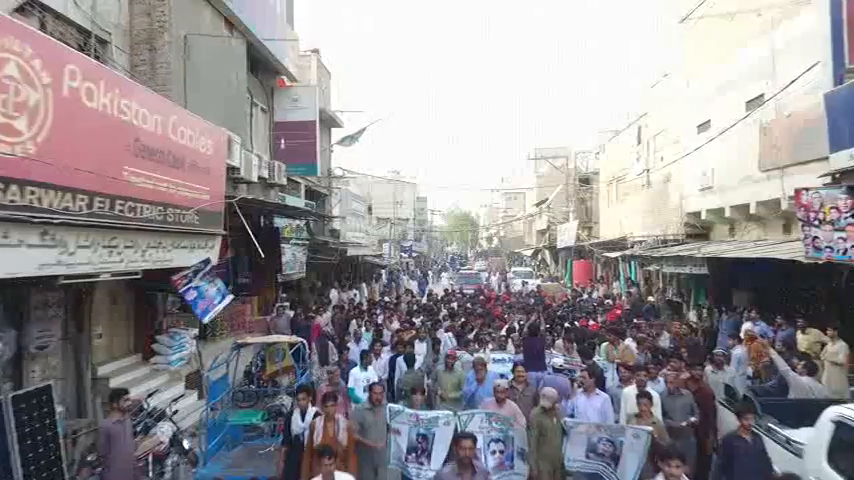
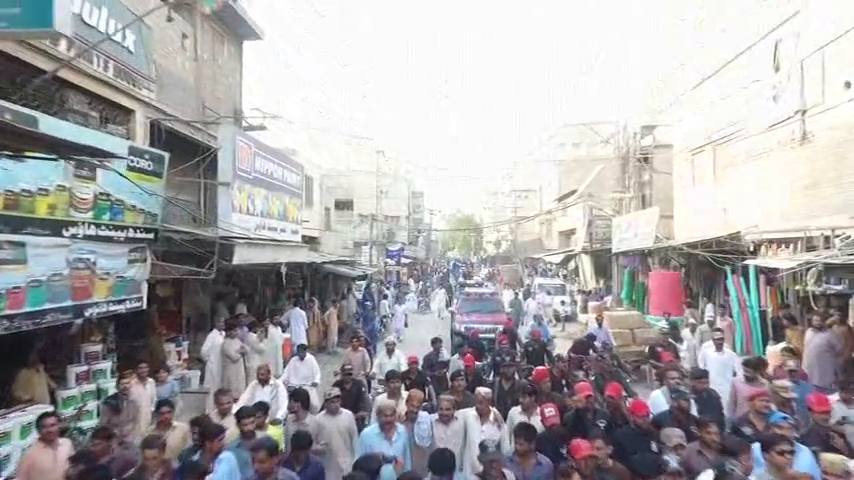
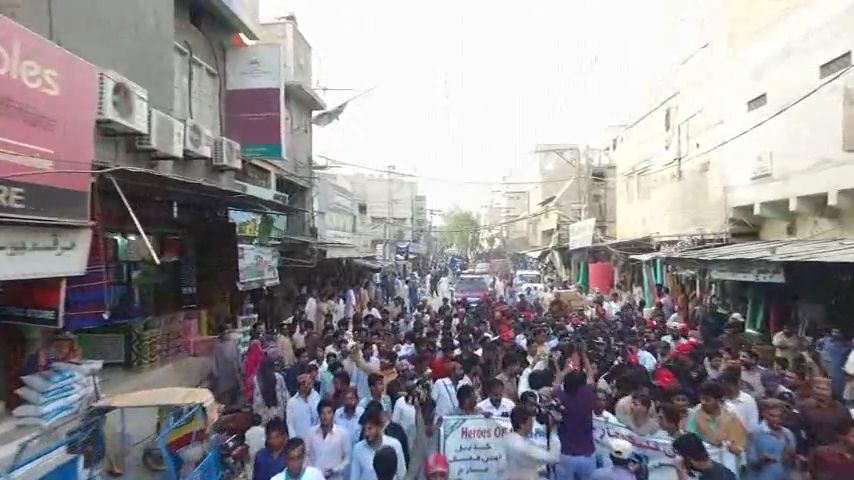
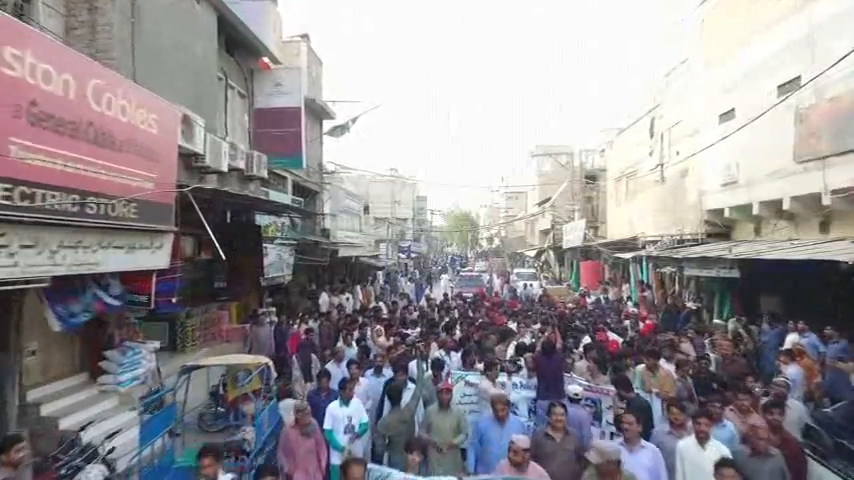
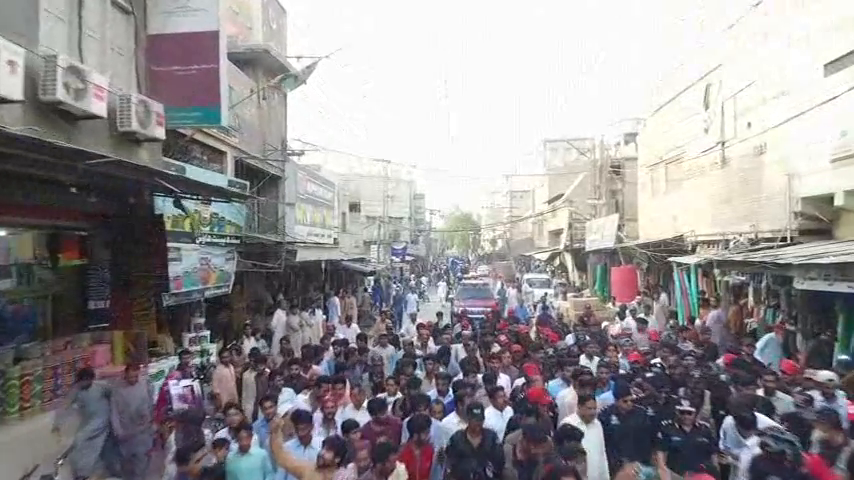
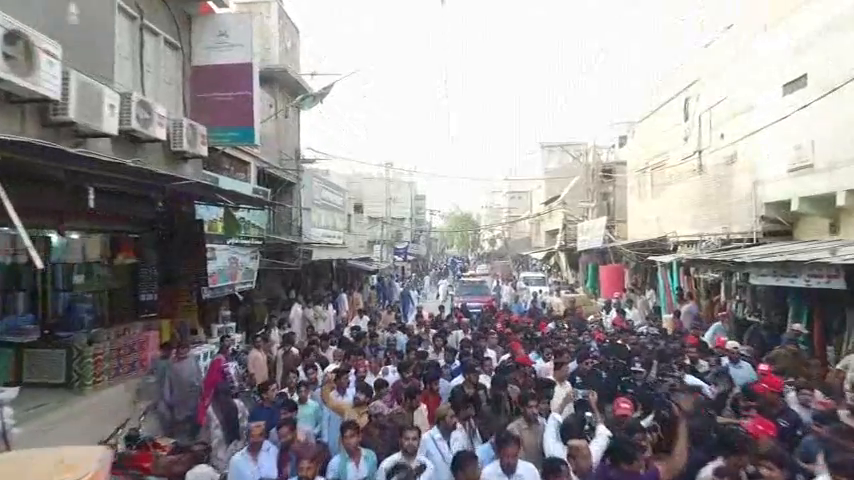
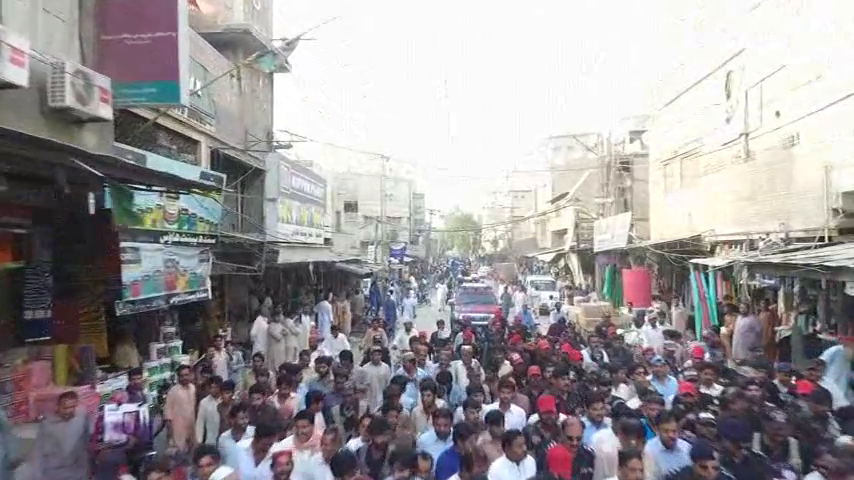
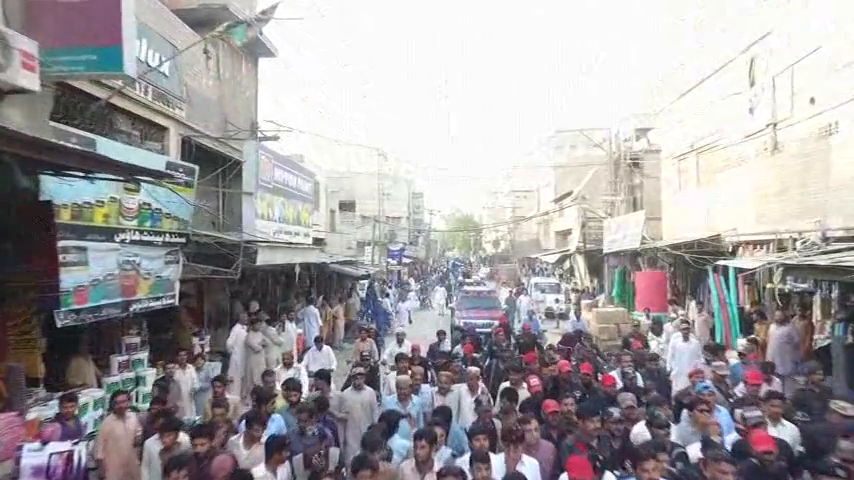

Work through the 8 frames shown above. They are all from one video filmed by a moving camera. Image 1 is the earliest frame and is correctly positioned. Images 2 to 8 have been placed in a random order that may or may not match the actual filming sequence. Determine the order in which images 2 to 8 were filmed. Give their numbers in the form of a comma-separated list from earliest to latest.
4, 3, 6, 5, 7, 8, 2
